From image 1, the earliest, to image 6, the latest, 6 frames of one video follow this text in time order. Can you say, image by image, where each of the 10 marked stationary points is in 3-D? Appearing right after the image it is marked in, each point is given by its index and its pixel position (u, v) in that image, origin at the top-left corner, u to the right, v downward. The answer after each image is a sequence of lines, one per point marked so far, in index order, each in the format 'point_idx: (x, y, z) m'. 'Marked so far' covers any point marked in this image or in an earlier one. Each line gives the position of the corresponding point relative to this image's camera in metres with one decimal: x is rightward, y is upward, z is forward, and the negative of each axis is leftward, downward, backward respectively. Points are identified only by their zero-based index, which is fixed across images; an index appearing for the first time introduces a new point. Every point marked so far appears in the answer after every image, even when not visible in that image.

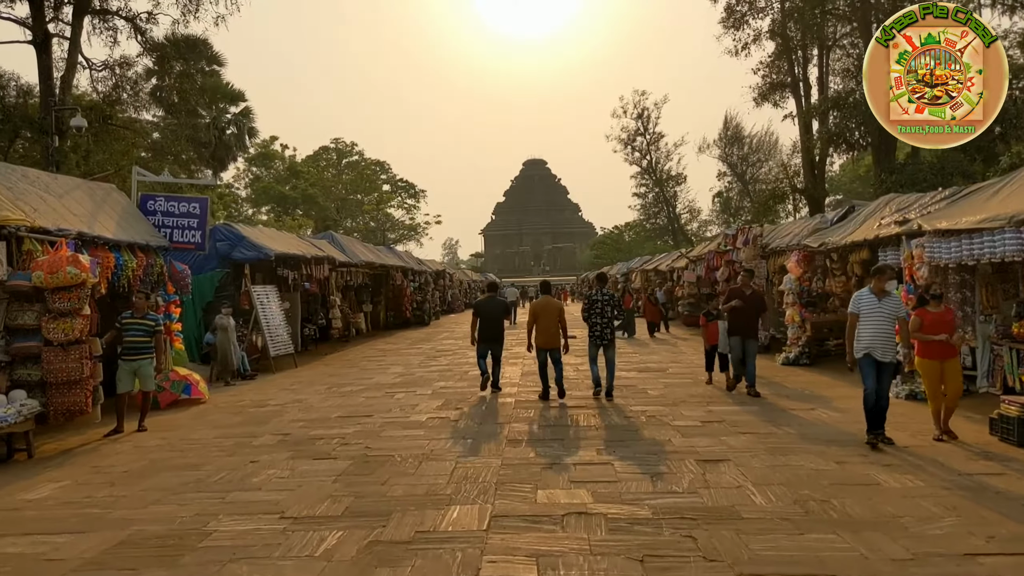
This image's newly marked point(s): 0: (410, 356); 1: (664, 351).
0: (-2.1, -1.4, +14.2) m
1: (+2.8, -1.2, +12.8) m
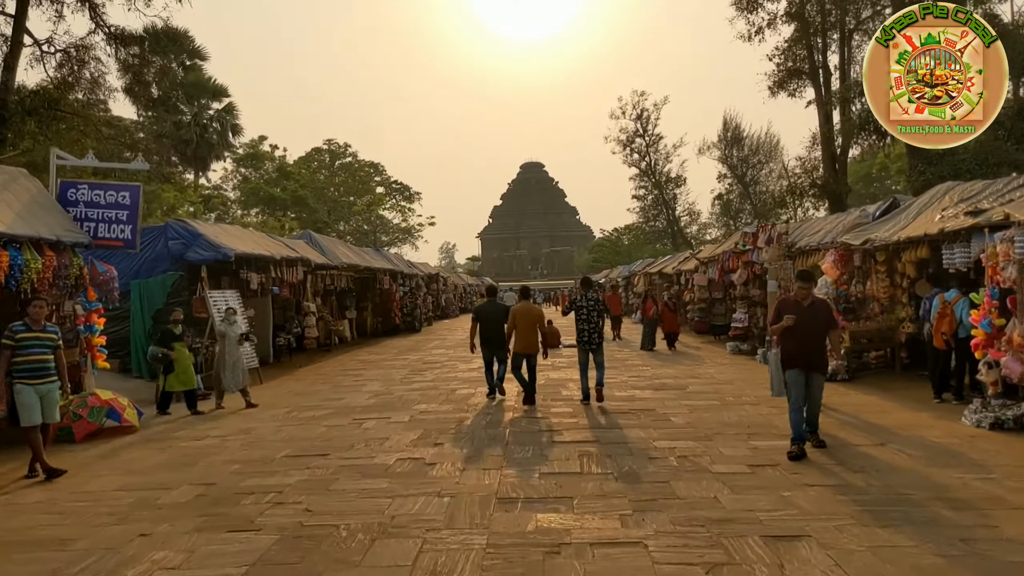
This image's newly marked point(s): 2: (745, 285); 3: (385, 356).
0: (-2.2, -1.5, +12.7) m
1: (+2.7, -1.2, +11.3) m
2: (+4.6, +0.1, +13.7) m
3: (-2.8, -1.5, +15.5) m
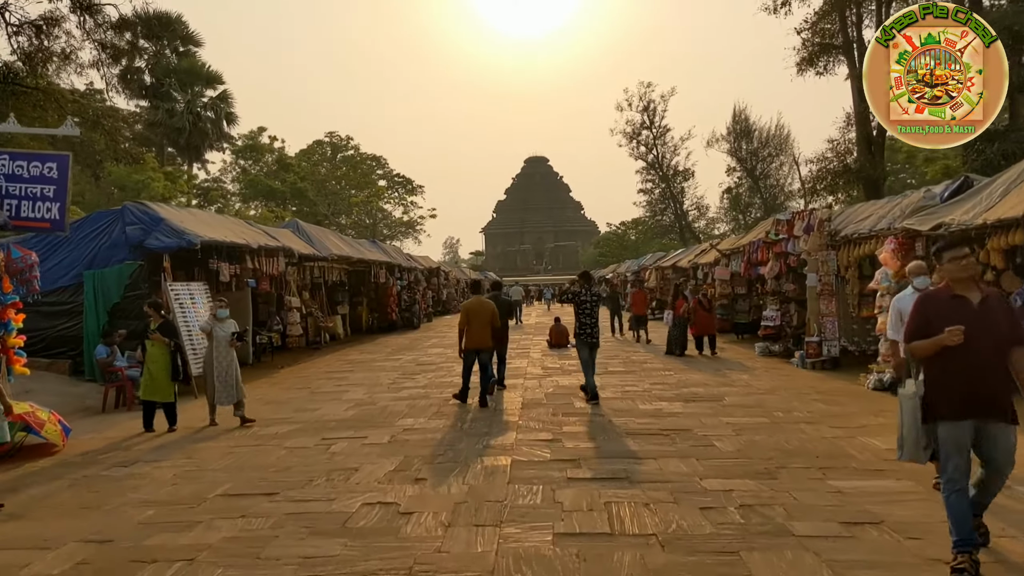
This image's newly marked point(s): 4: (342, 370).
0: (-2.1, -1.4, +11.3) m
1: (+2.7, -1.1, +9.9) m
2: (+4.6, +0.1, +12.3) m
3: (-2.7, -1.4, +14.2) m
4: (-2.9, -1.4, +11.7) m
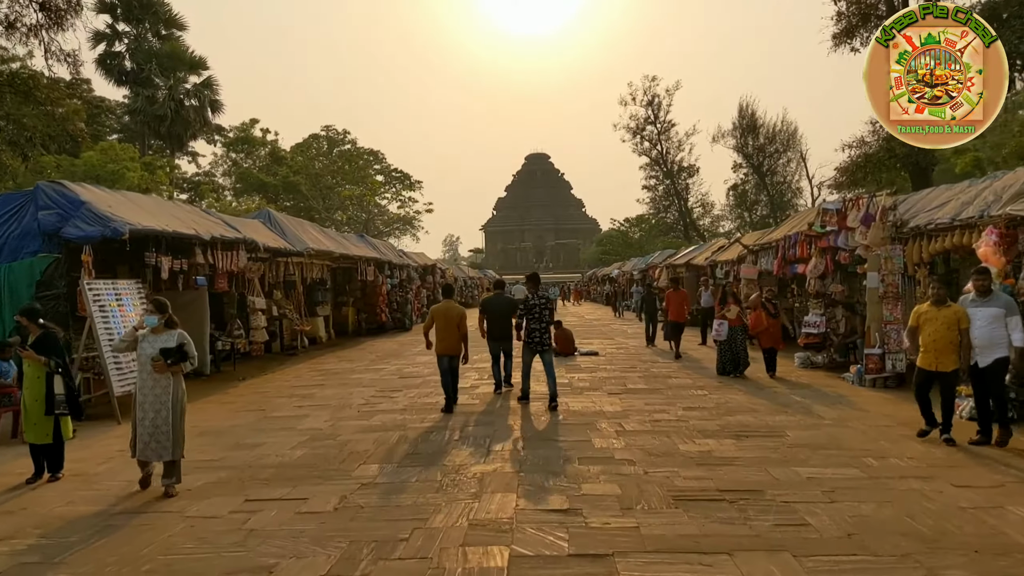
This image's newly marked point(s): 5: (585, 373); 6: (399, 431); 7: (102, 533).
0: (-2.1, -1.4, +9.5) m
1: (+2.7, -1.2, +8.1) m
2: (+4.6, +0.1, +10.5) m
3: (-2.7, -1.4, +12.4) m
4: (-2.9, -1.4, +10.0) m
5: (+1.0, -1.2, +10.1) m
6: (-1.0, -1.3, +6.4) m
7: (-2.3, -1.4, +4.0) m
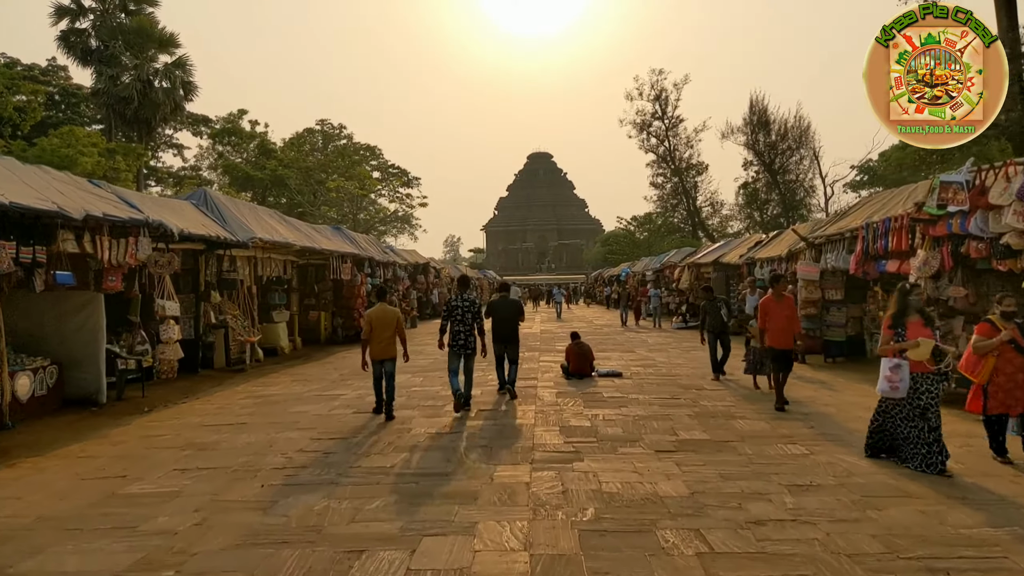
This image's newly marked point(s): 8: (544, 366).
0: (-2.1, -1.4, +6.7) m
1: (+2.7, -1.2, +5.3) m
2: (+4.6, +0.1, +7.7) m
3: (-2.8, -1.4, +9.6) m
4: (-2.9, -1.4, +7.1) m
5: (+1.0, -1.2, +7.2) m
6: (-1.1, -1.3, +3.6) m
7: (-2.4, -1.4, +1.2) m
8: (+0.5, -1.2, +11.0) m
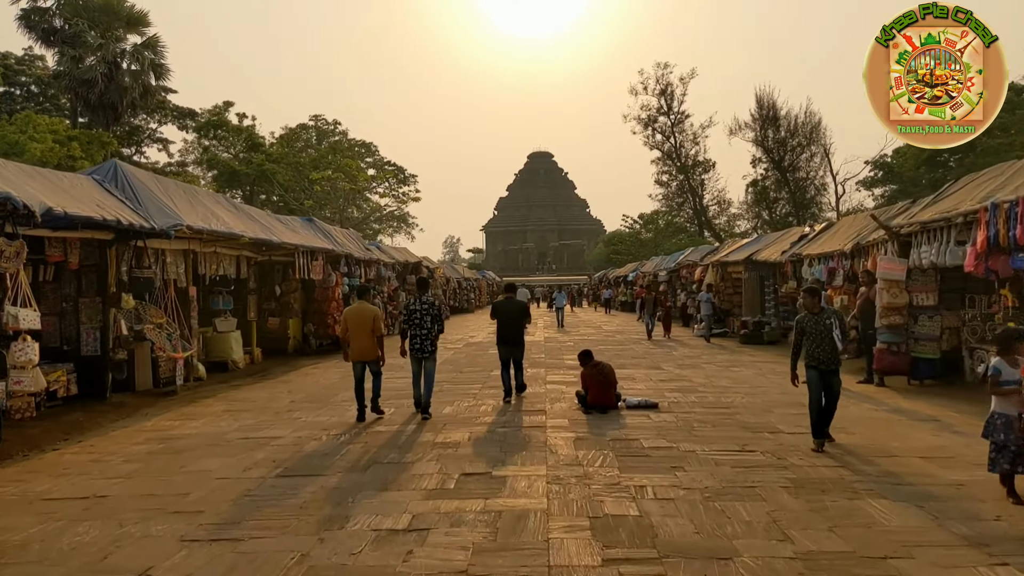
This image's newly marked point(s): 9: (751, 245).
0: (-2.1, -1.4, +4.2) m
1: (+2.7, -1.2, +2.8) m
2: (+4.6, +0.1, +5.2) m
3: (-2.8, -1.4, +7.1) m
4: (-2.9, -1.4, +4.7) m
5: (+1.0, -1.3, +4.8) m
6: (-1.1, -1.3, +1.1) m
7: (-2.4, -1.4, -1.3) m
8: (+0.5, -1.2, +8.5) m
9: (+5.6, +1.0, +16.1) m
